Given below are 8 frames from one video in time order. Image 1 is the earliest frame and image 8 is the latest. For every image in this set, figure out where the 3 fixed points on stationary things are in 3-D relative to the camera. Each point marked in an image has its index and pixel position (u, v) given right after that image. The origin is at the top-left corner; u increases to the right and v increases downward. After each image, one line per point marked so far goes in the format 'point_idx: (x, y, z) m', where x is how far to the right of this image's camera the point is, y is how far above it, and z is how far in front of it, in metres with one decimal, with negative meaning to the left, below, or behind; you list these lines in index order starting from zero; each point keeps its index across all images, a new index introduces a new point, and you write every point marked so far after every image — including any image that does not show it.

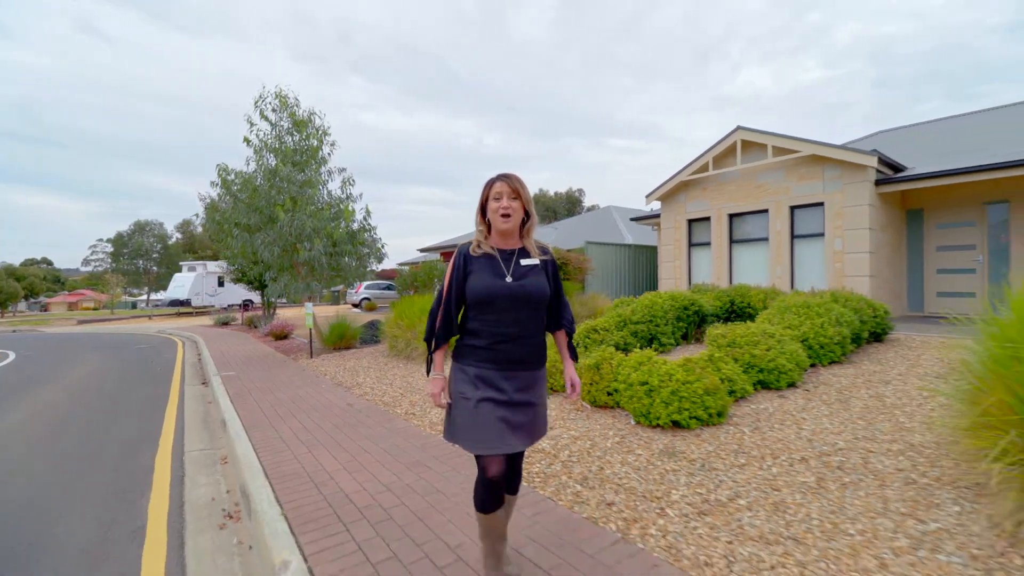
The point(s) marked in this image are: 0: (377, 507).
0: (-0.9, -1.3, +3.2) m
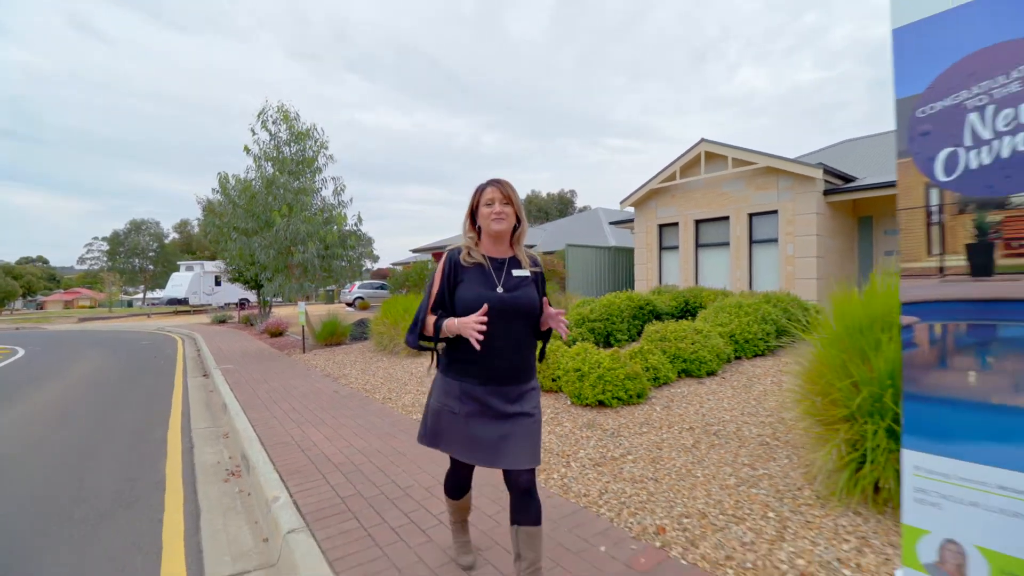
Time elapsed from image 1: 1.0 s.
0: (-1.3, -1.4, +4.1) m
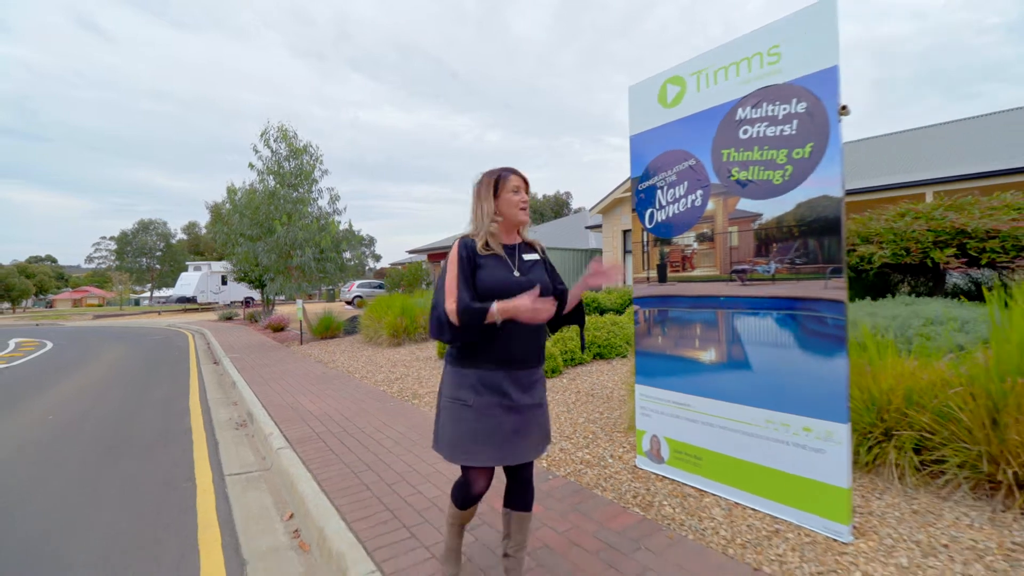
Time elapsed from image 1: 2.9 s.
0: (-2.0, -1.4, +5.6) m
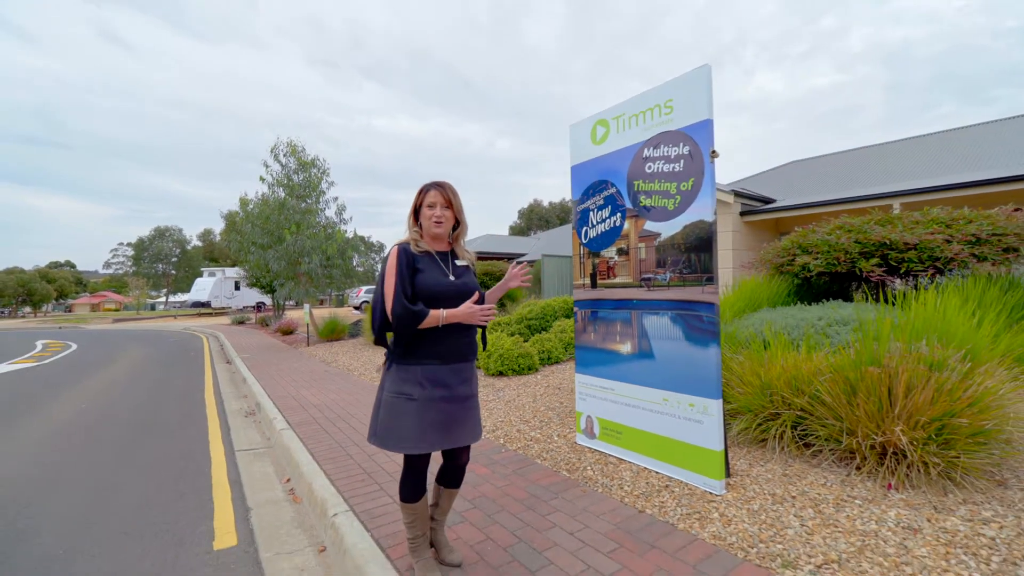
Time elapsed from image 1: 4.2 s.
0: (-2.3, -1.4, +6.3) m
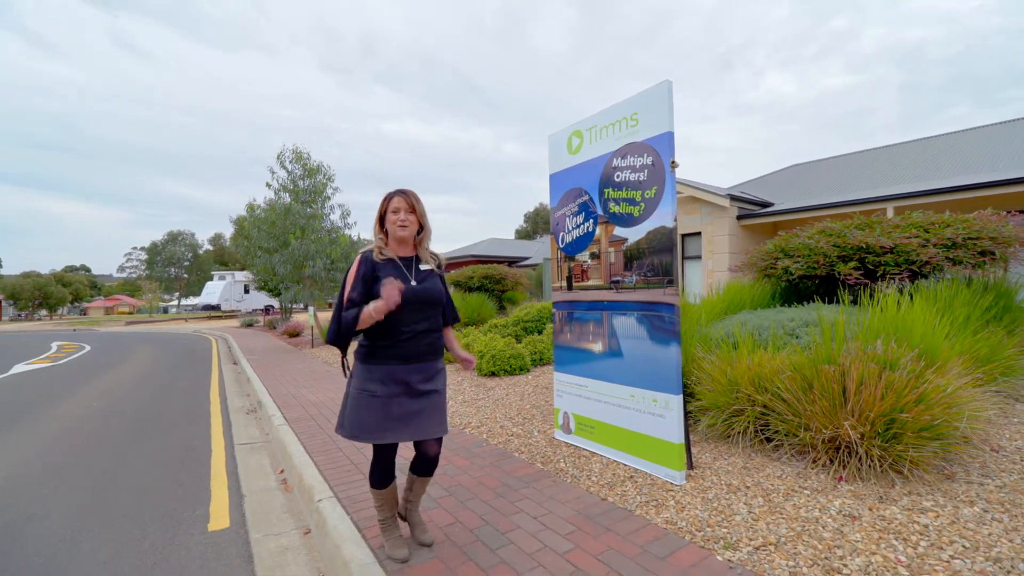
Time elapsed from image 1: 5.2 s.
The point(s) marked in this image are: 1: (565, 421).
0: (-2.5, -1.5, +6.6) m
1: (+0.5, -1.1, +4.5) m
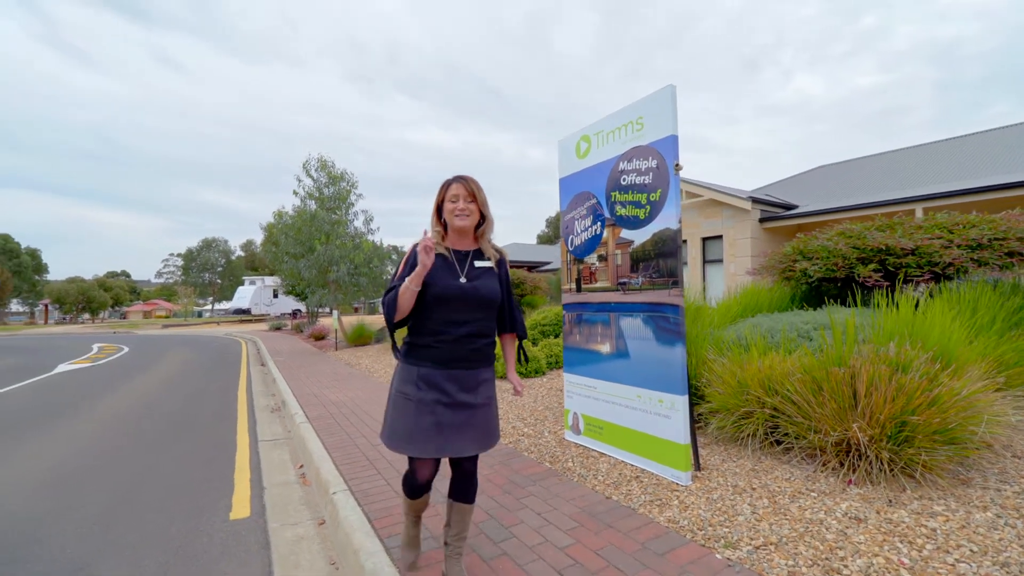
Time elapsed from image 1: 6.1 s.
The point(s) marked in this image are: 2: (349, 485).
0: (-2.3, -1.5, +6.8) m
1: (+0.5, -1.2, +4.5) m
2: (-1.2, -1.5, +3.8) m
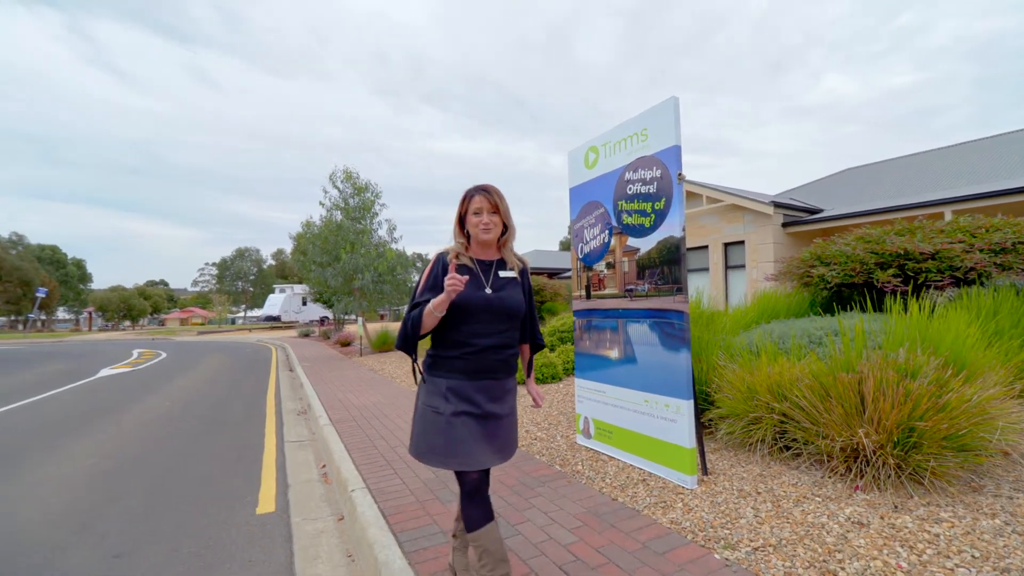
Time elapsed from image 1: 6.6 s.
0: (-2.0, -1.6, +7.0) m
1: (+0.7, -1.2, +4.6) m
2: (-1.1, -1.5, +4.0) m
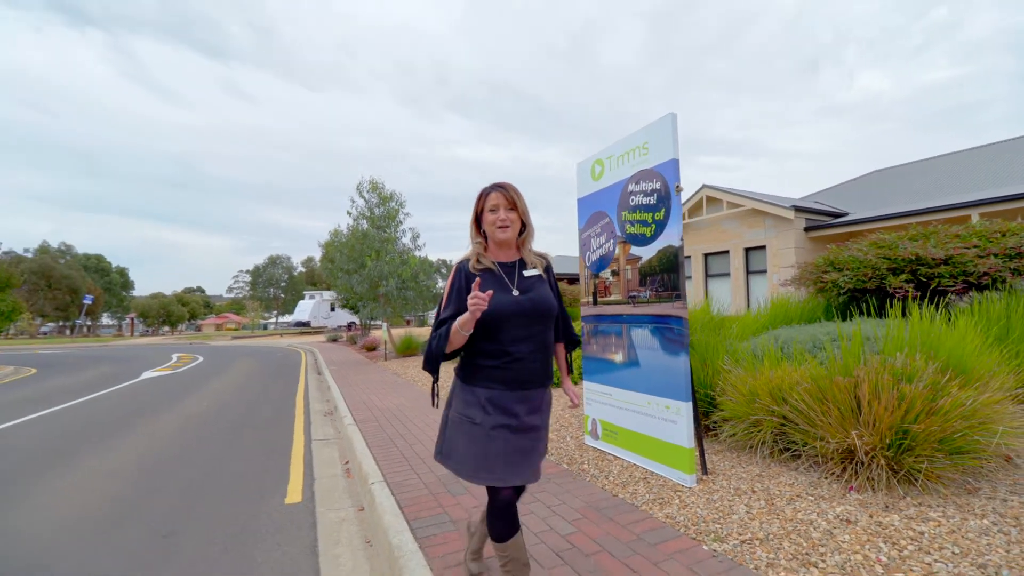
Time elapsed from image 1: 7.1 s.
0: (-1.8, -1.7, +7.3) m
1: (+0.8, -1.3, +4.8) m
2: (-1.0, -1.6, +4.2) m
